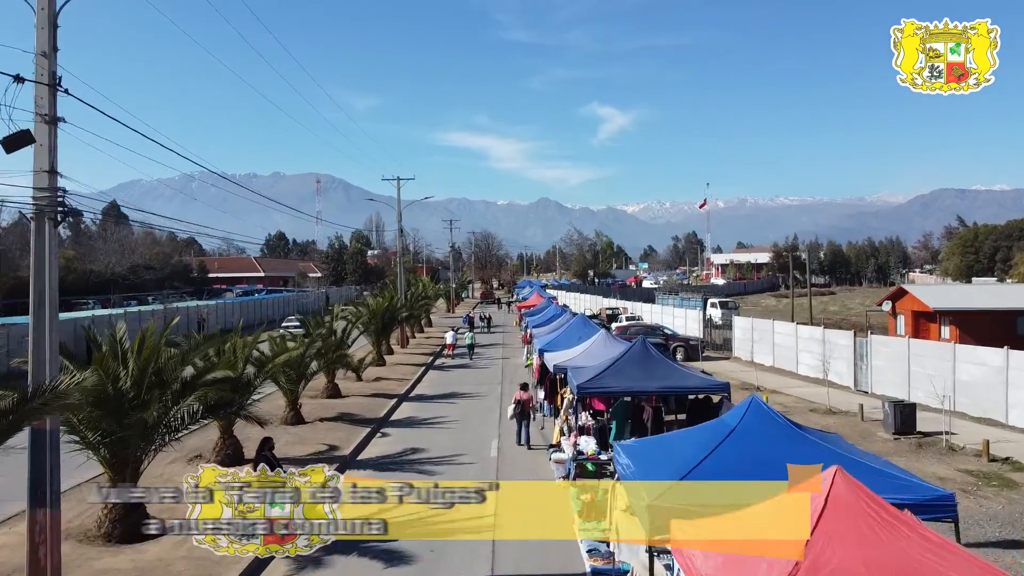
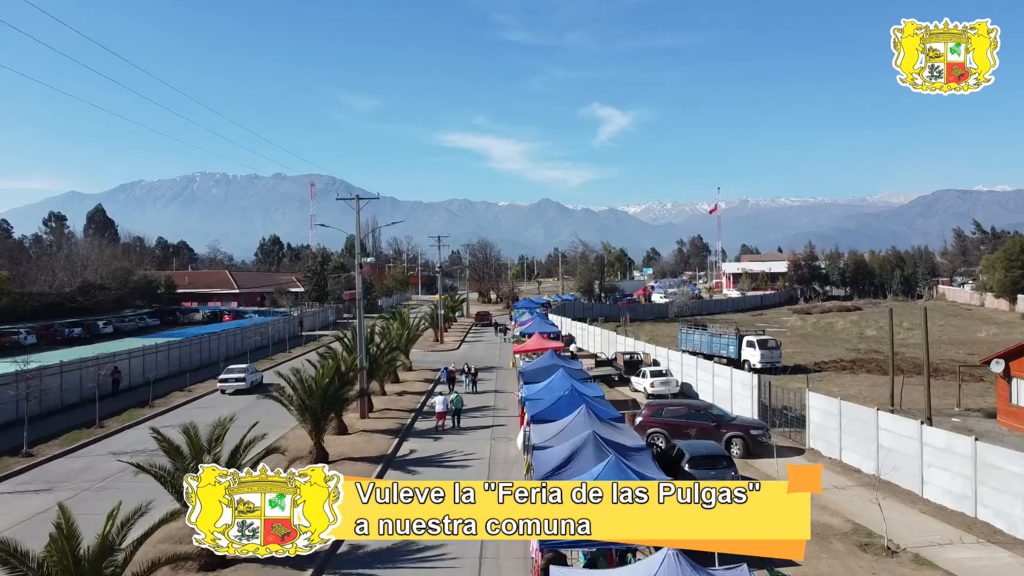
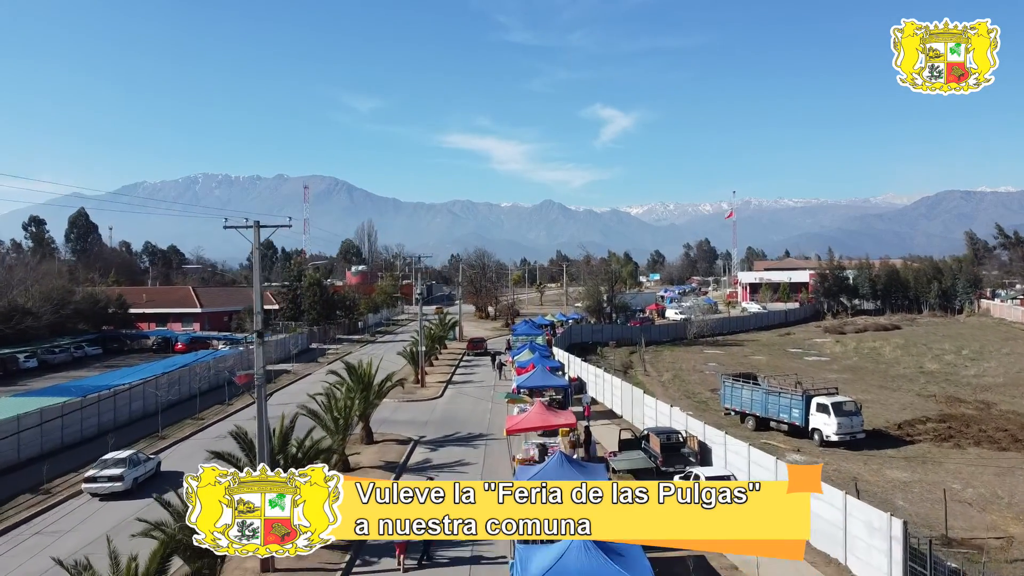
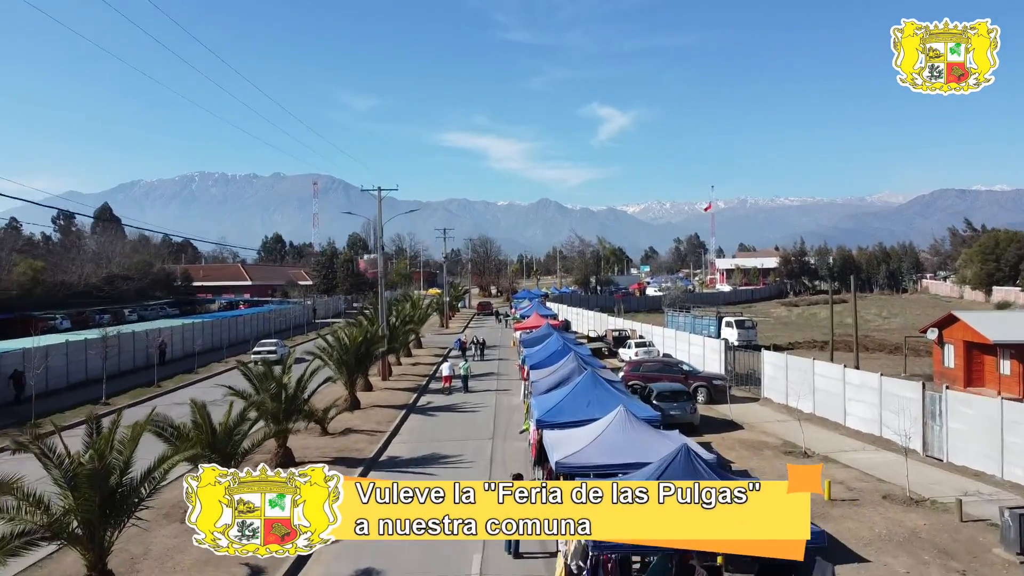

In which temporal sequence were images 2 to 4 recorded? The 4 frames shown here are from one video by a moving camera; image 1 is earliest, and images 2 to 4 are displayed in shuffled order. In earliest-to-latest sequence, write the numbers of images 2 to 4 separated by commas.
4, 2, 3
